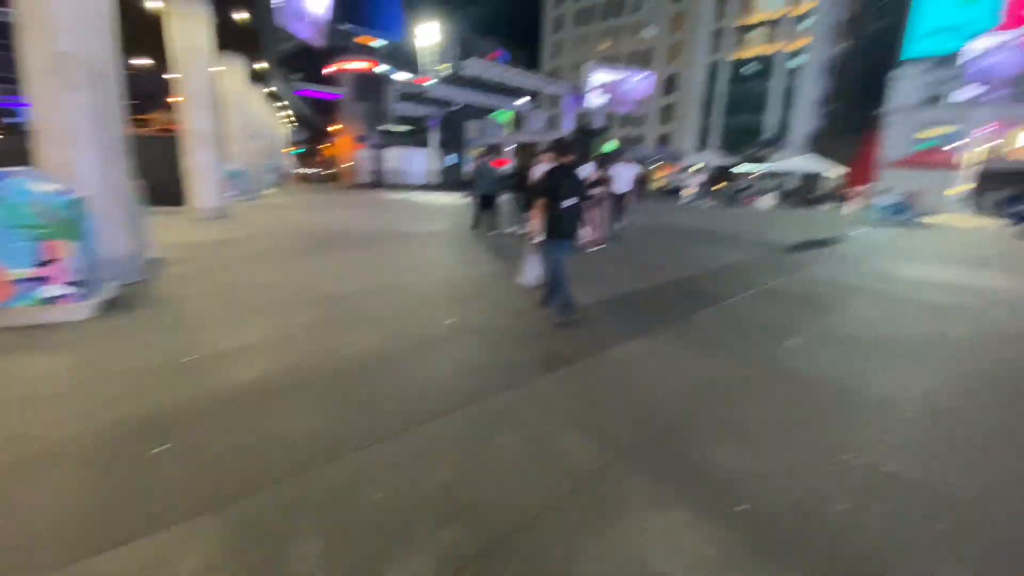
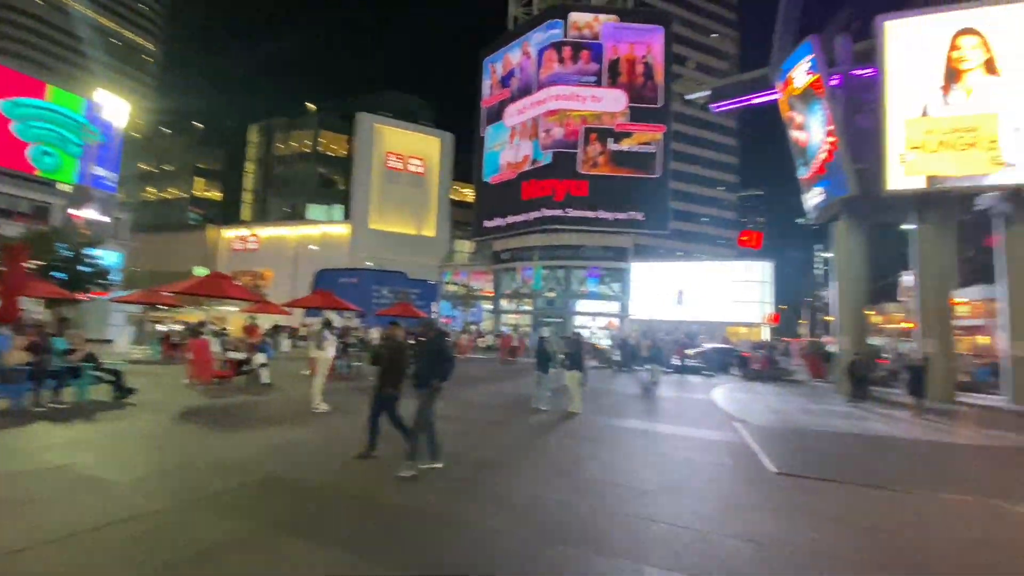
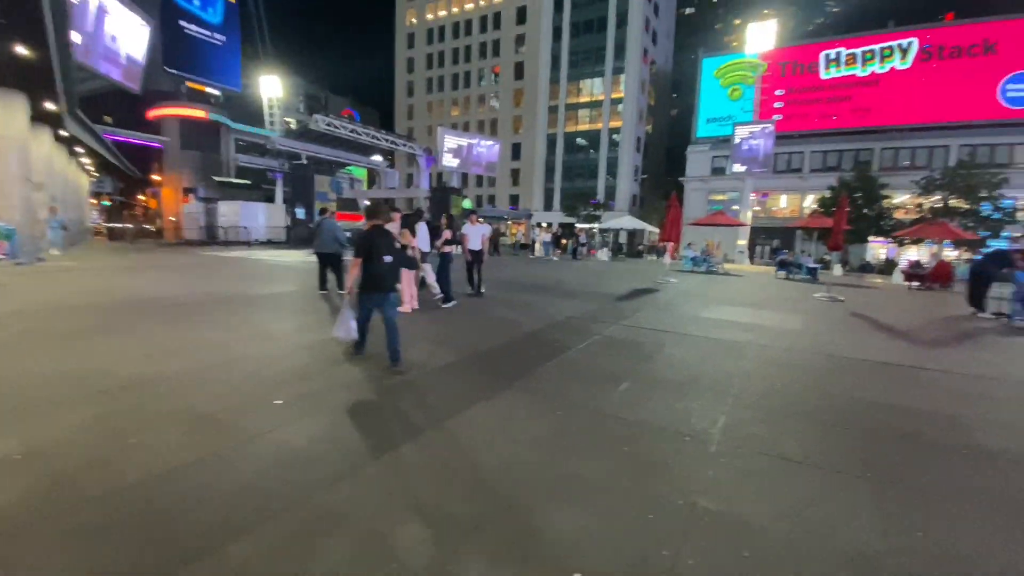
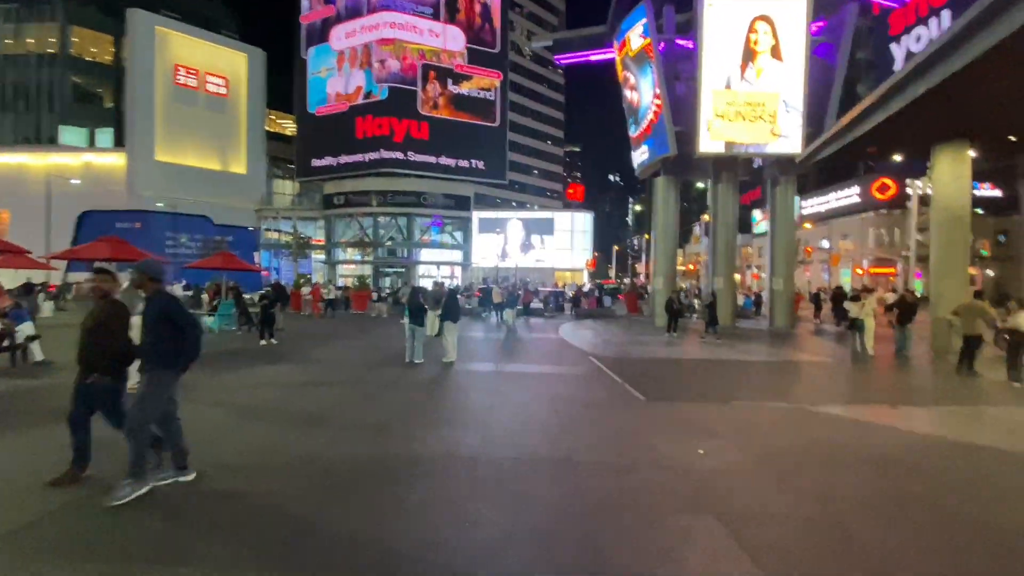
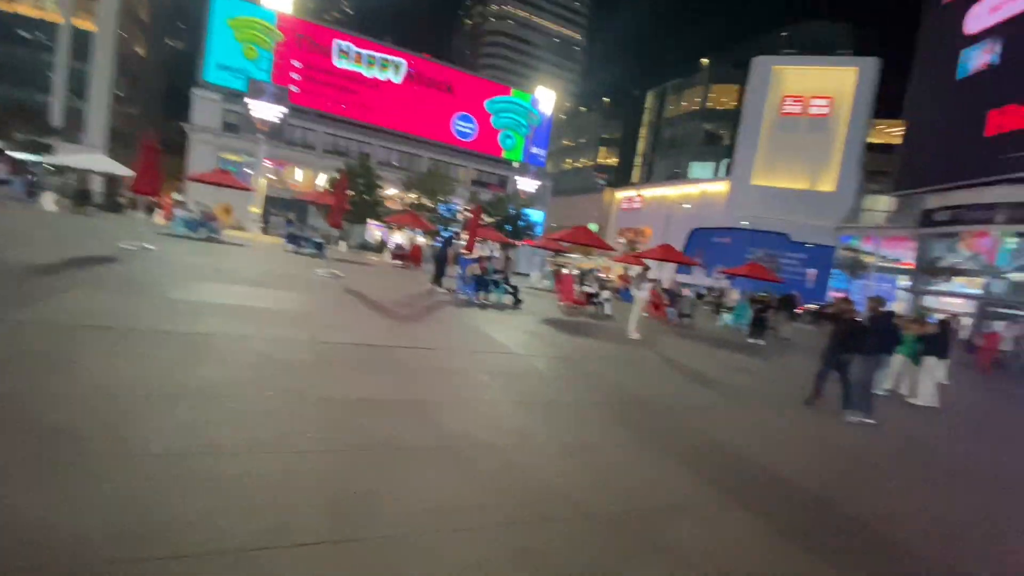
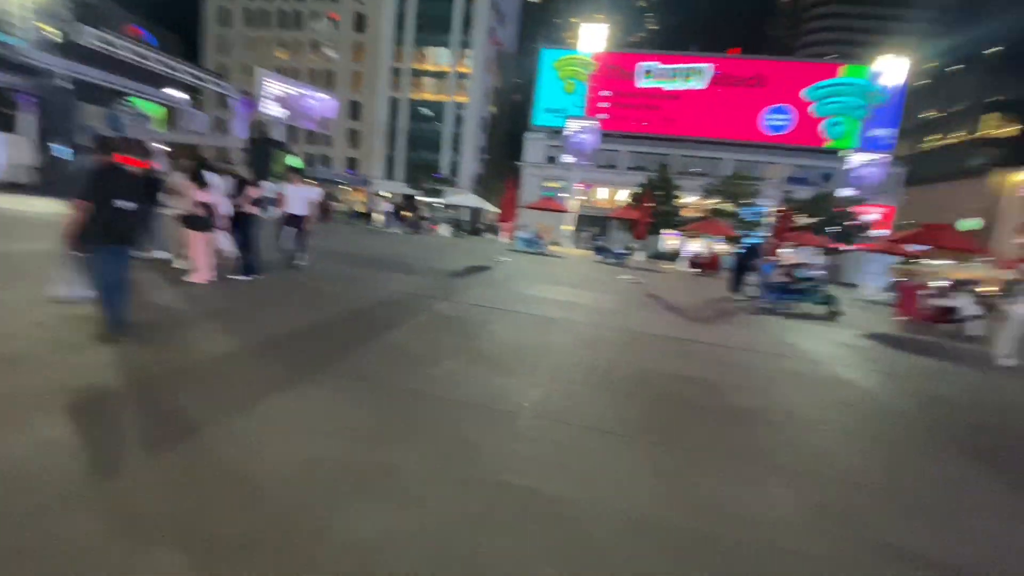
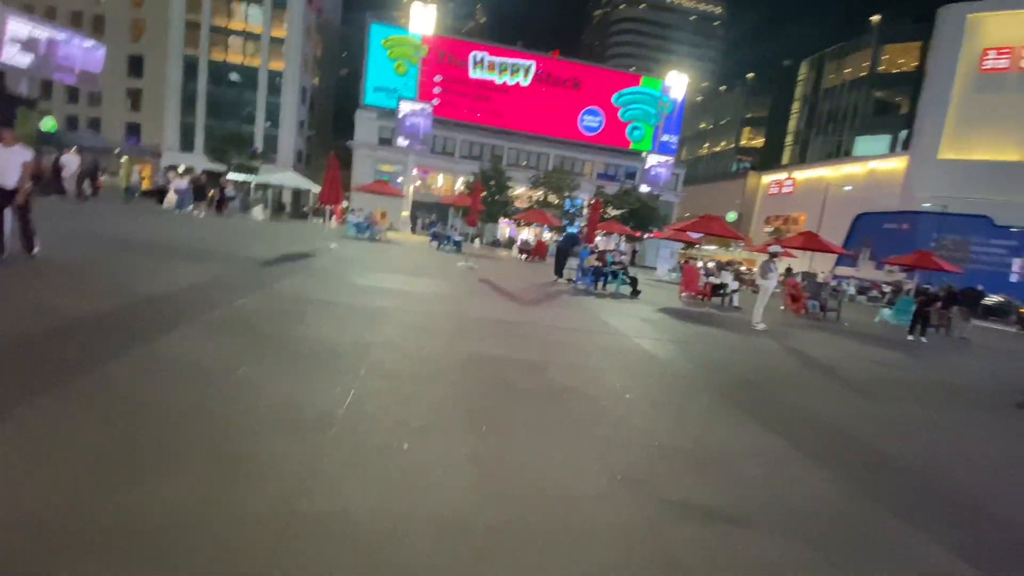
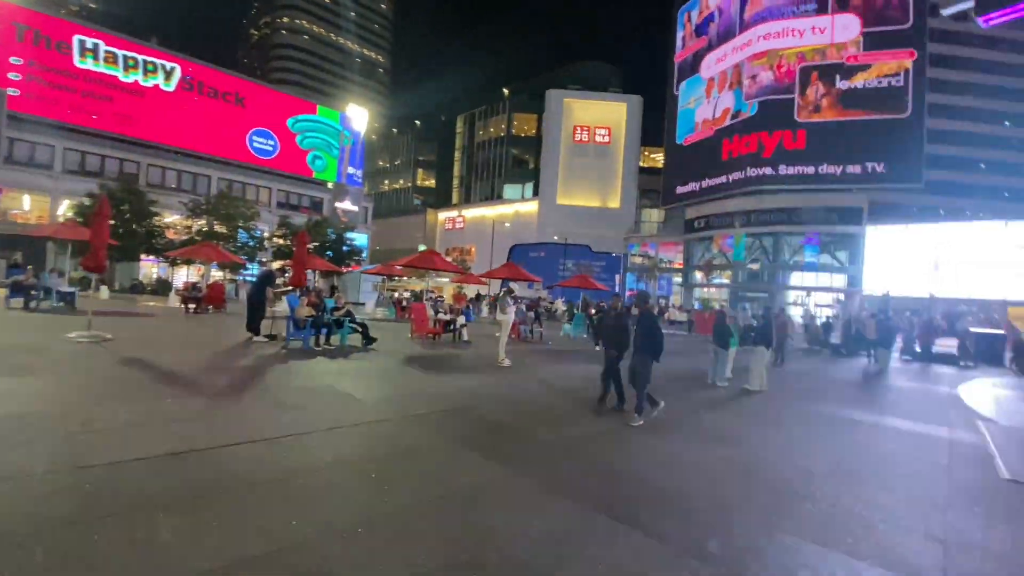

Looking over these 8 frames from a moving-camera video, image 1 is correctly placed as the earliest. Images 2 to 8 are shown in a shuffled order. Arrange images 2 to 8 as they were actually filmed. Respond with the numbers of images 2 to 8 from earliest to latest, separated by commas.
3, 6, 7, 5, 8, 2, 4
